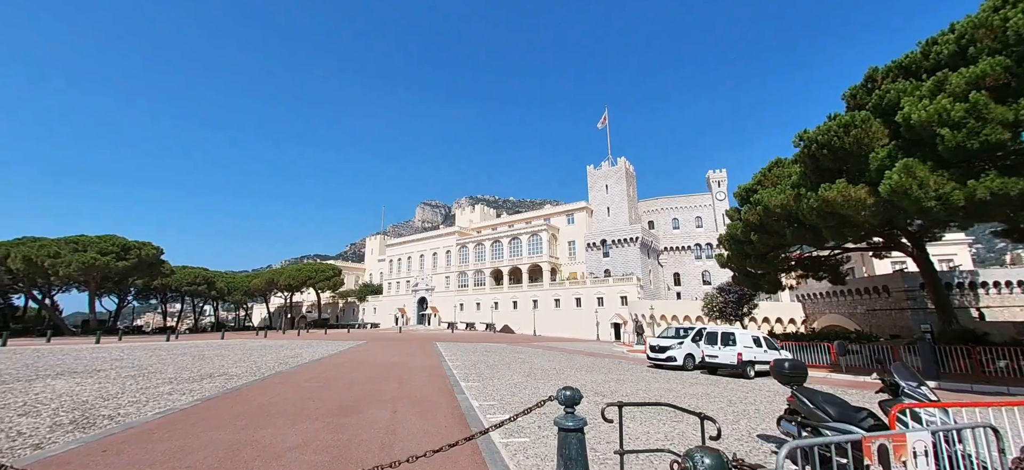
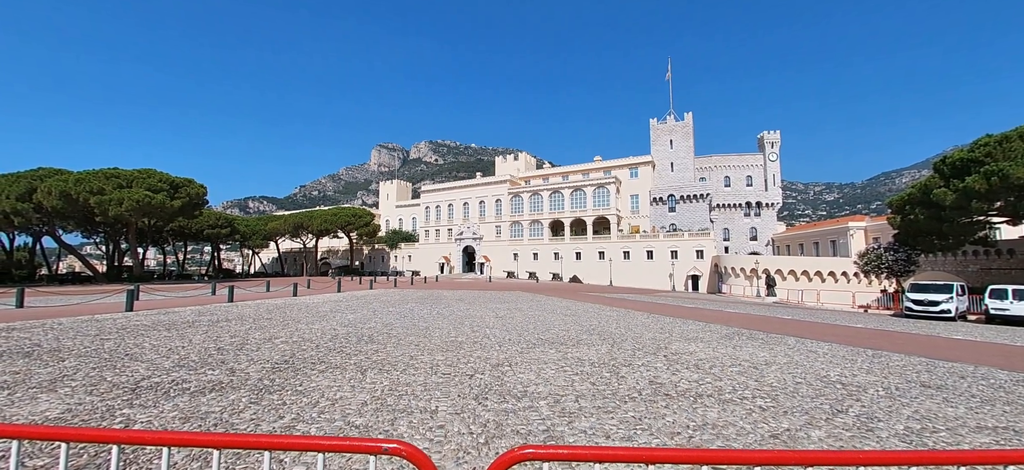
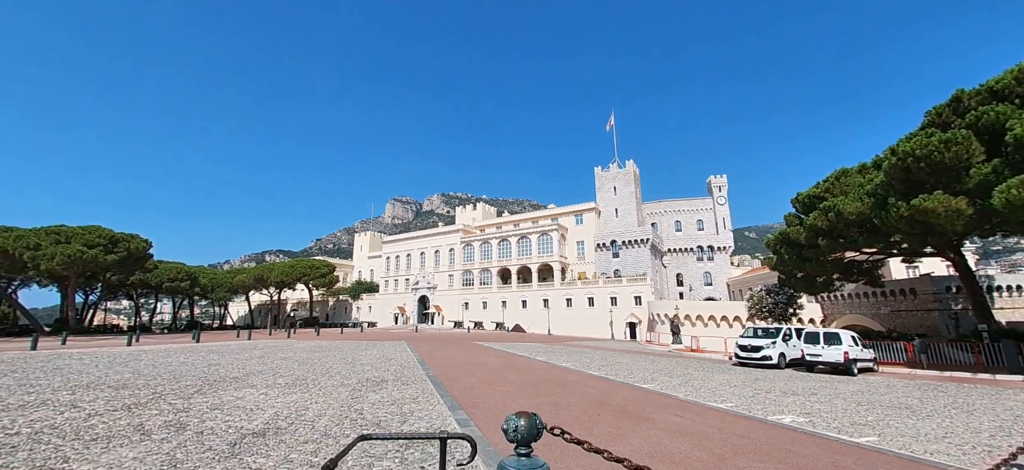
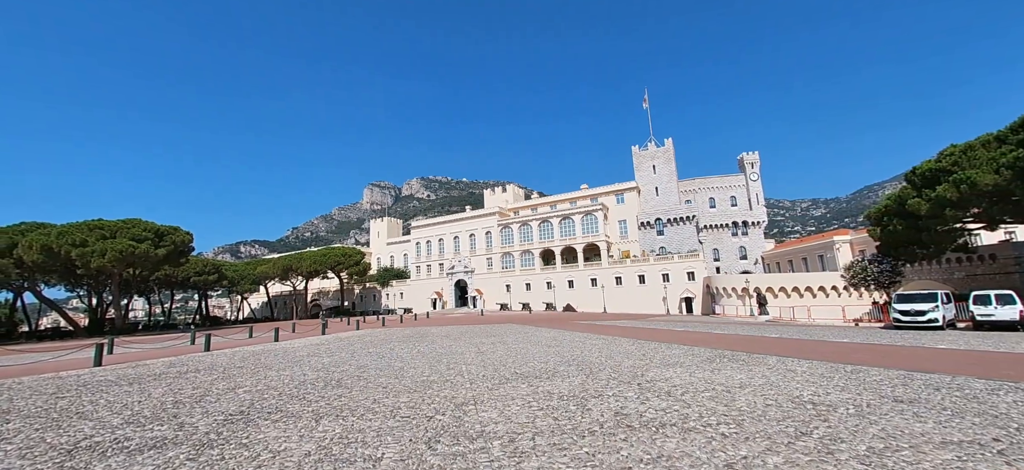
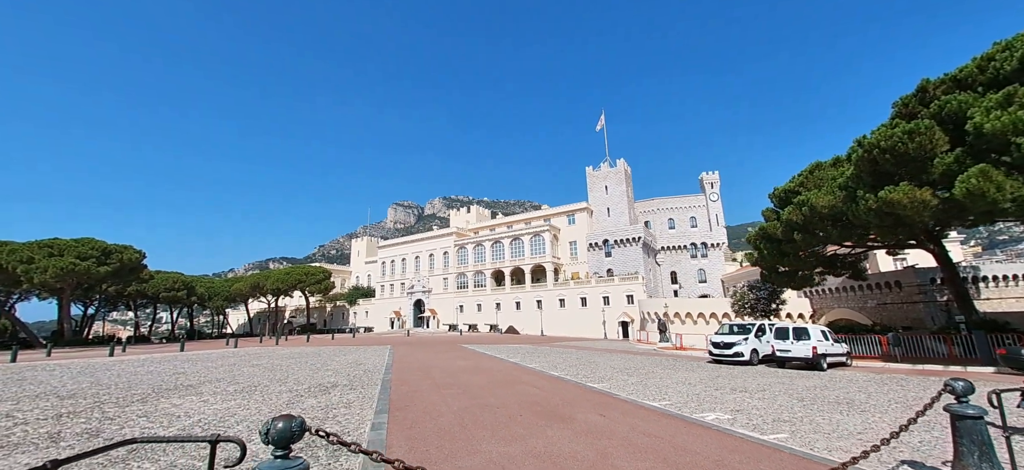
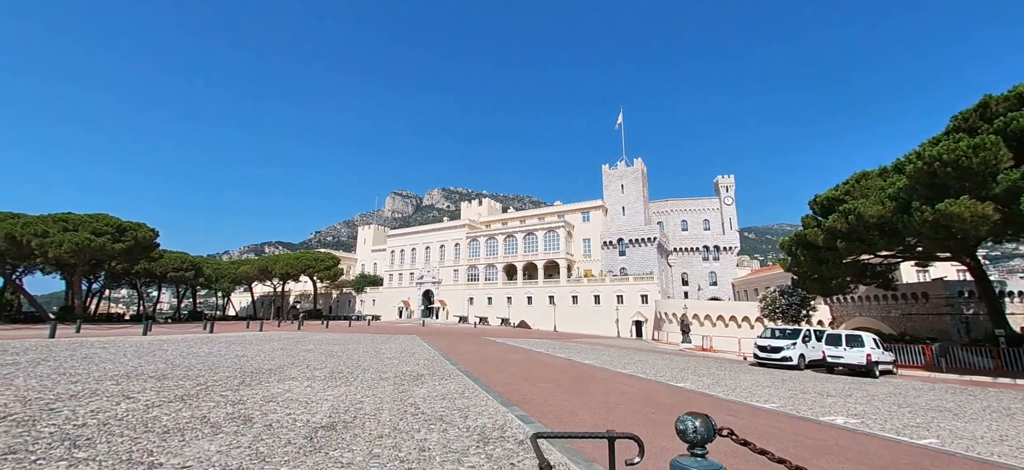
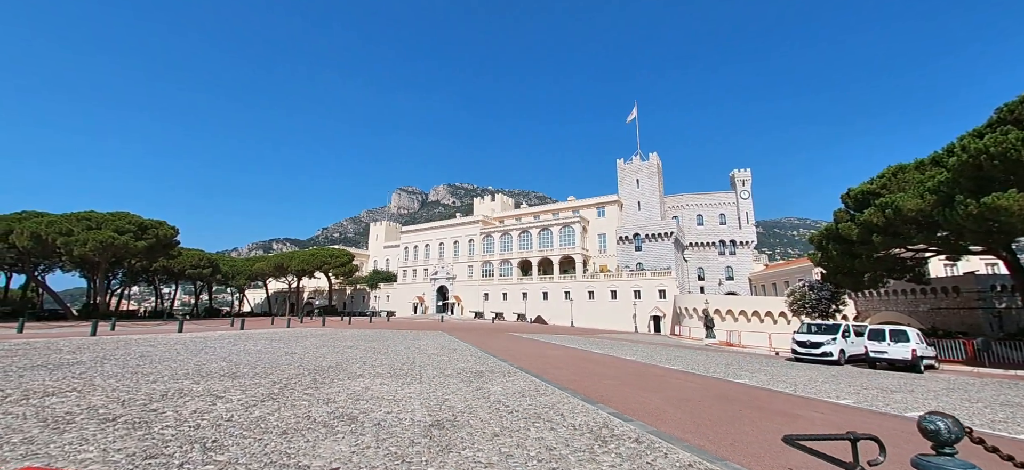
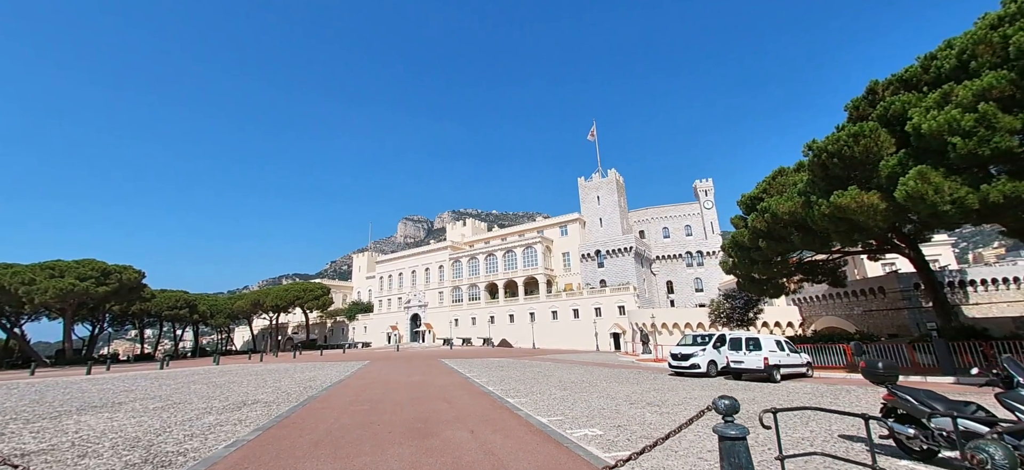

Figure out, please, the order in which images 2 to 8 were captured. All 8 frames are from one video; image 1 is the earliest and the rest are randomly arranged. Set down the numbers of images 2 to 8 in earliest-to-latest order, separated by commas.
8, 5, 3, 6, 7, 4, 2
